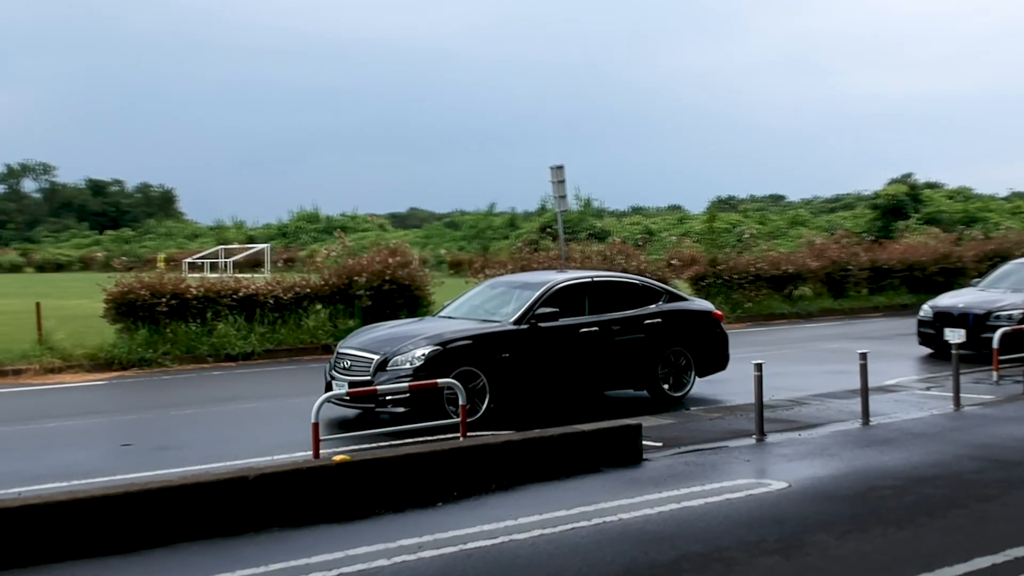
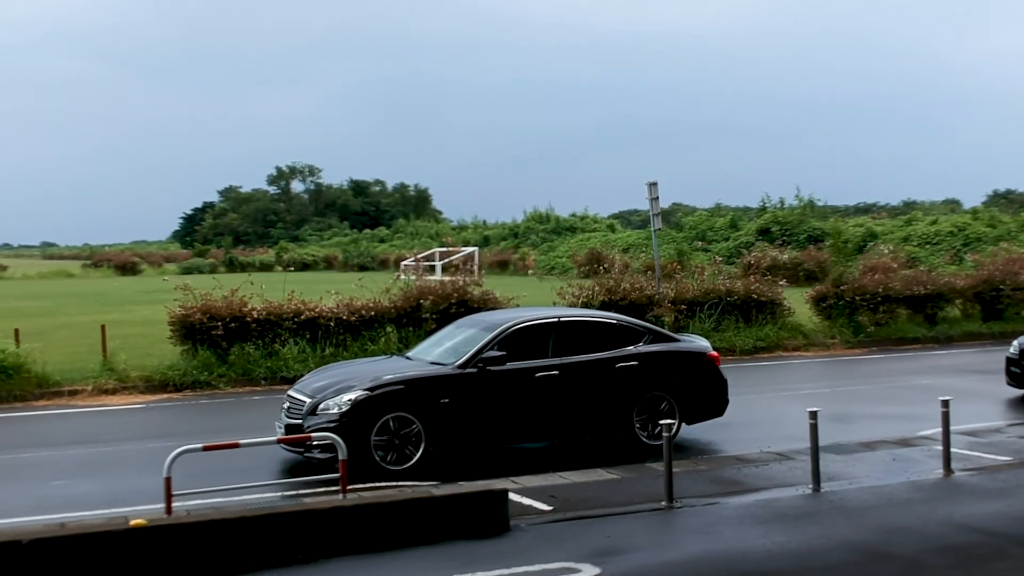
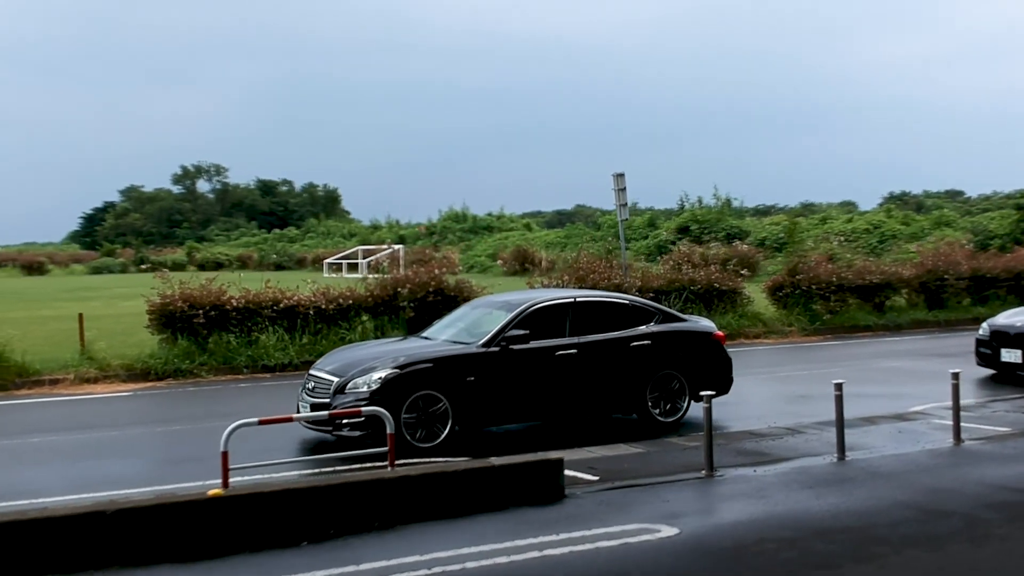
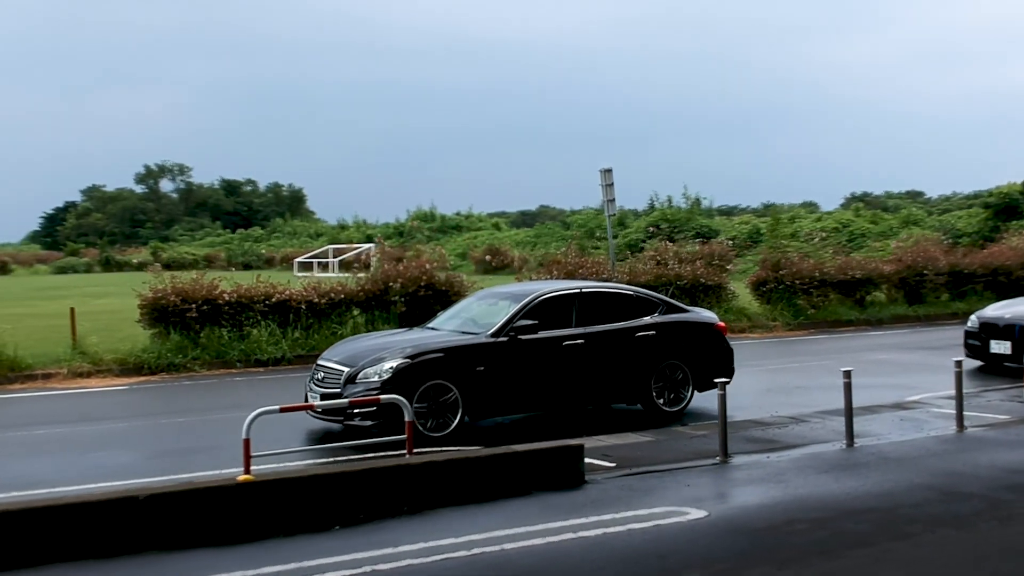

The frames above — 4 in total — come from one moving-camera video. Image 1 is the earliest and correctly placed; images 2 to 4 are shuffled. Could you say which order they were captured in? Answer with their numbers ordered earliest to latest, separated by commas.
4, 3, 2
